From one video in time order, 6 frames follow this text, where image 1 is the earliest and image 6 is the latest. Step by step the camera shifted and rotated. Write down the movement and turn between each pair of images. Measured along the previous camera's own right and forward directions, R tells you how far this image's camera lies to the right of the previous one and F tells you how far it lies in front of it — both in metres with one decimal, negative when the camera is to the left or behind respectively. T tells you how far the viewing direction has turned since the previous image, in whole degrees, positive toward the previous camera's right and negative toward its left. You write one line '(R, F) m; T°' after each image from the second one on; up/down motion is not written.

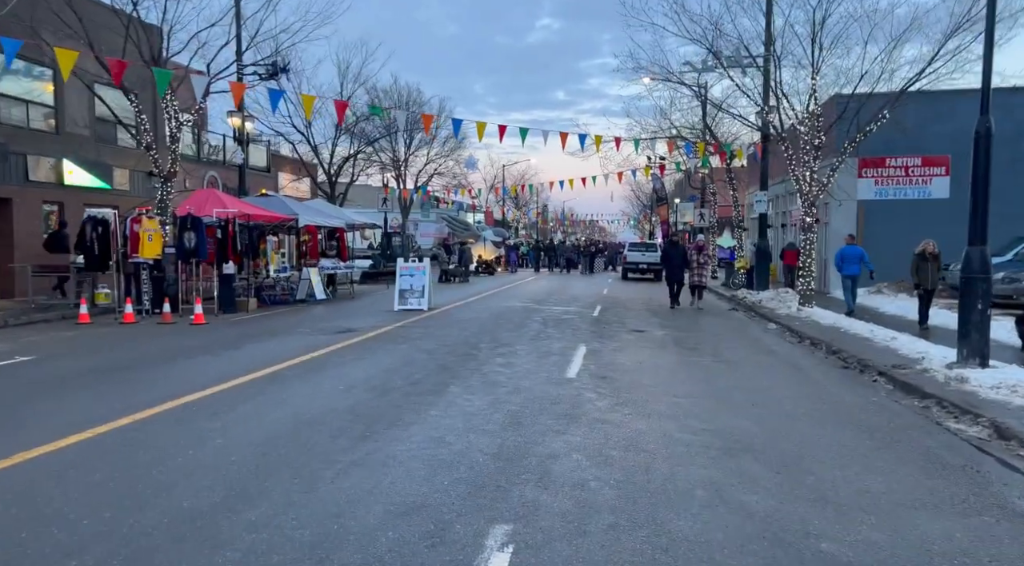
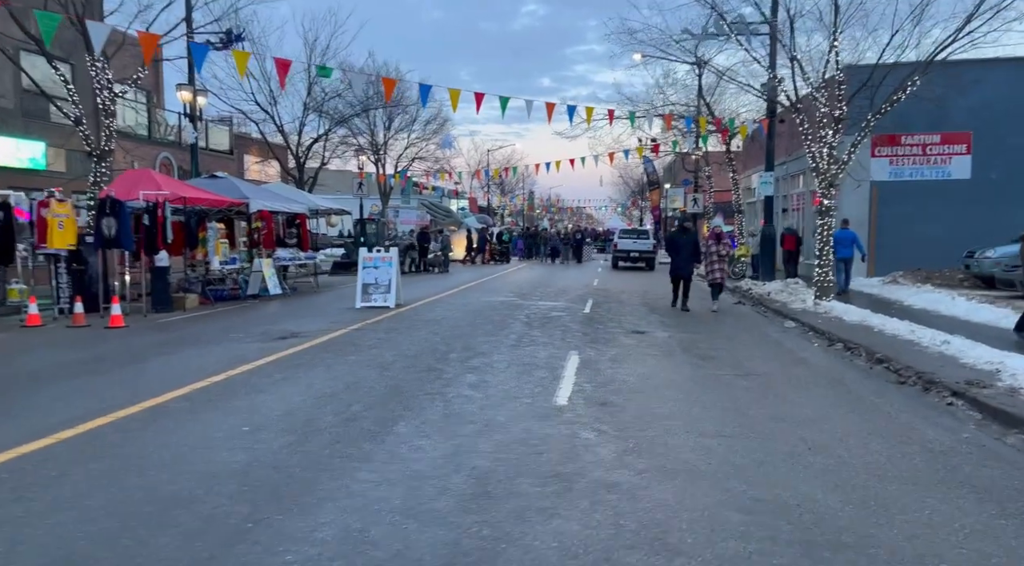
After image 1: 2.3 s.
(+0.1, +2.3) m; +1°
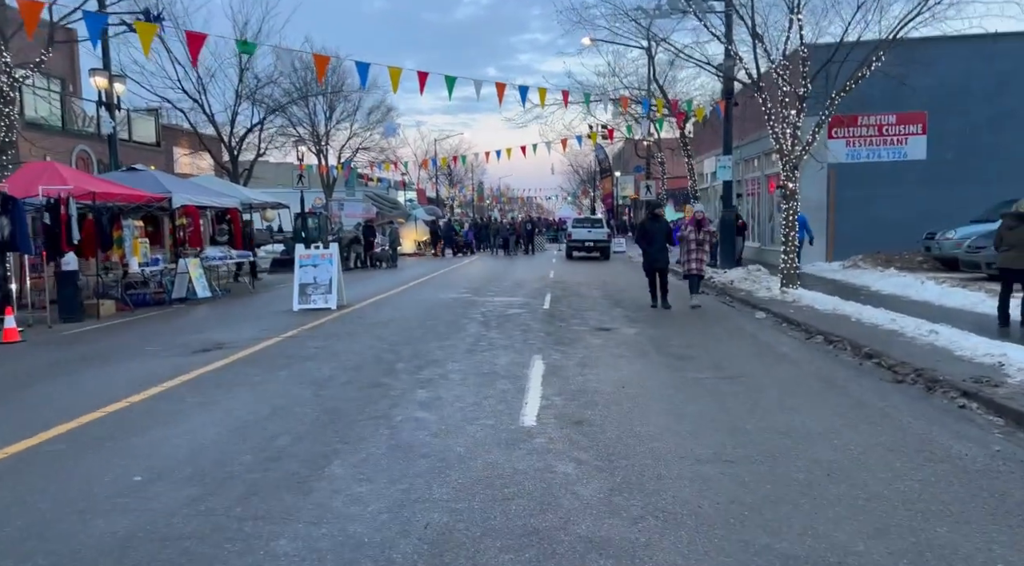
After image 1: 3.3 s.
(0.0, +1.2) m; +4°
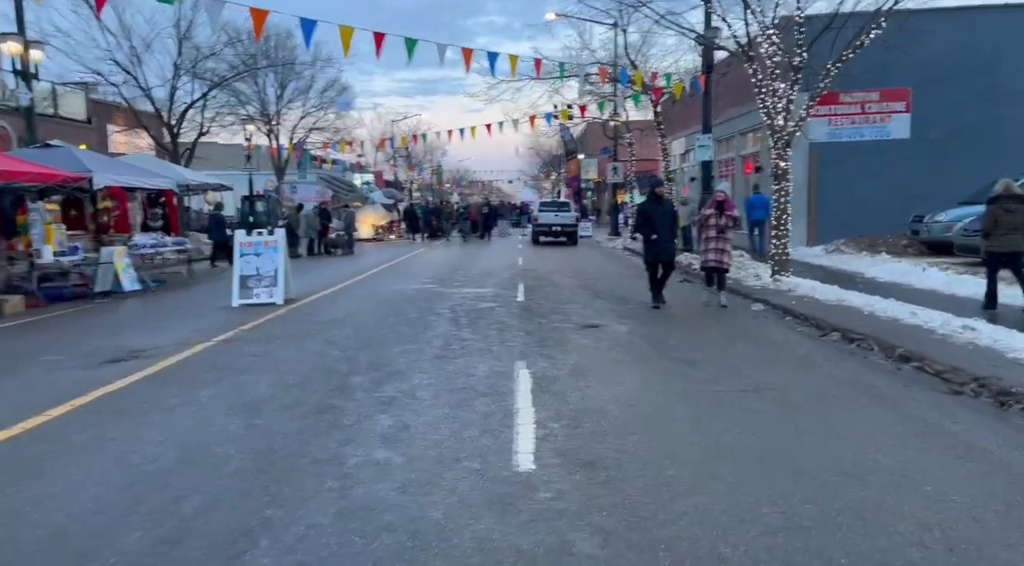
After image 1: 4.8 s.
(-0.2, +1.6) m; +3°
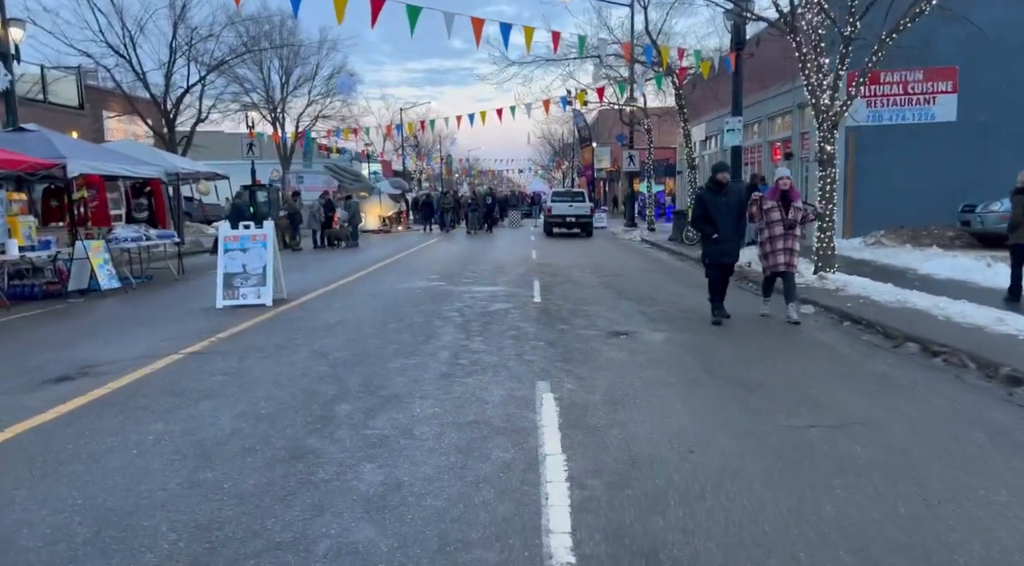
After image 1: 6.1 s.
(-0.1, +1.4) m; -1°
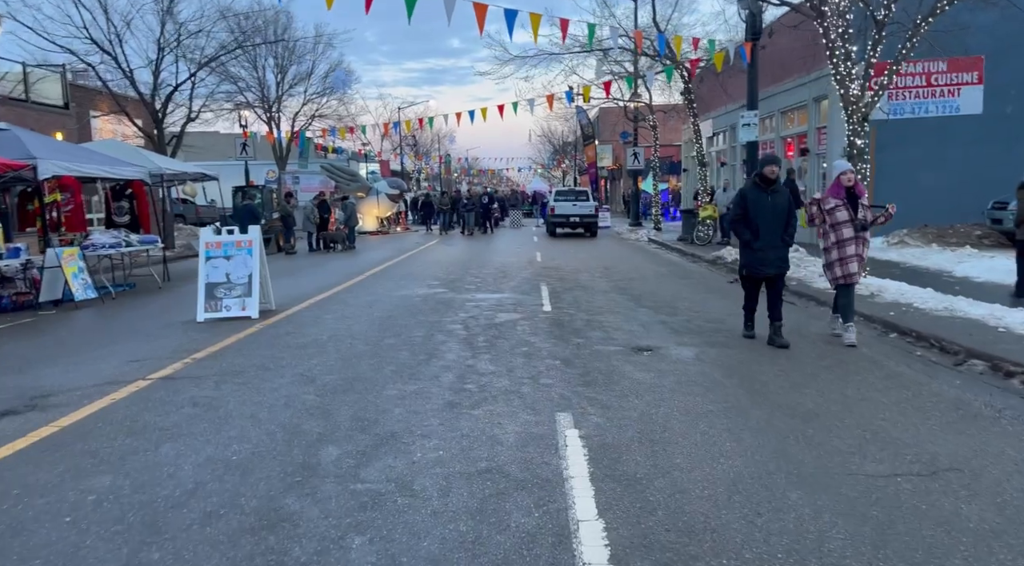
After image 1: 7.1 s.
(-0.1, +1.0) m; 0°
